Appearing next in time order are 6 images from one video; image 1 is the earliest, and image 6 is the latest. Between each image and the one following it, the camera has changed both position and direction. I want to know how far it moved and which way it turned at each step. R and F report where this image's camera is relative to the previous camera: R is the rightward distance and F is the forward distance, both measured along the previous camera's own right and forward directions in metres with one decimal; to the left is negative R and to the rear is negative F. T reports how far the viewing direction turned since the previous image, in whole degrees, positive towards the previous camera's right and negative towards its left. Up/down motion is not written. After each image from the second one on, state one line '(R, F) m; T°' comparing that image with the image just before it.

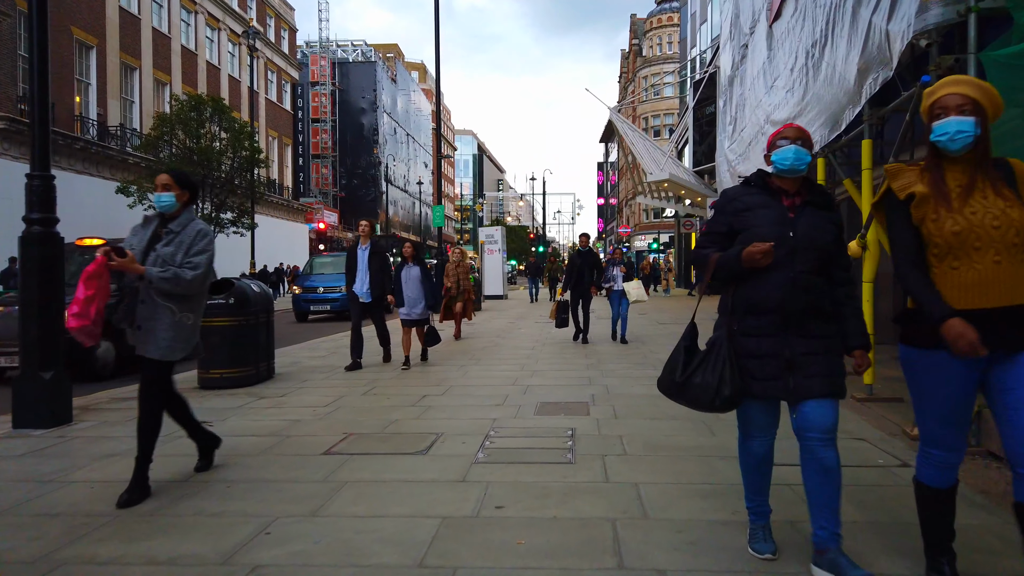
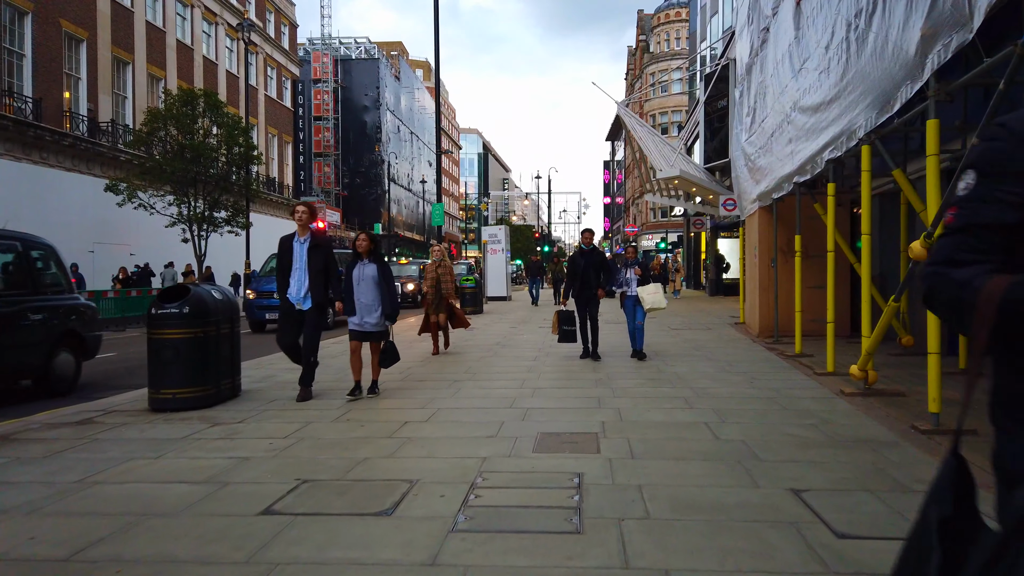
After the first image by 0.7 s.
(+0.1, +1.1) m; 0°
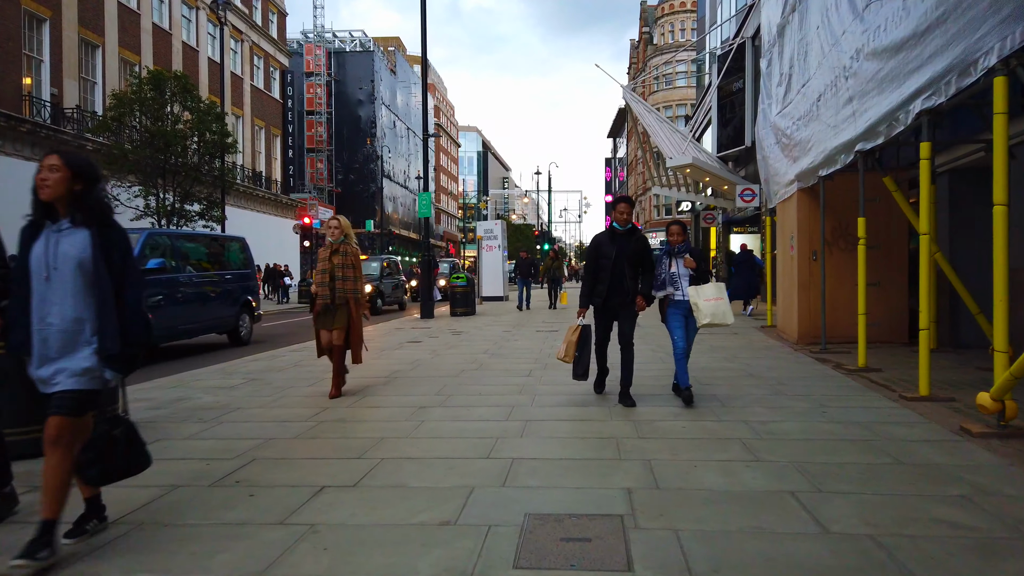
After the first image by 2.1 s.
(+0.1, +2.2) m; 0°
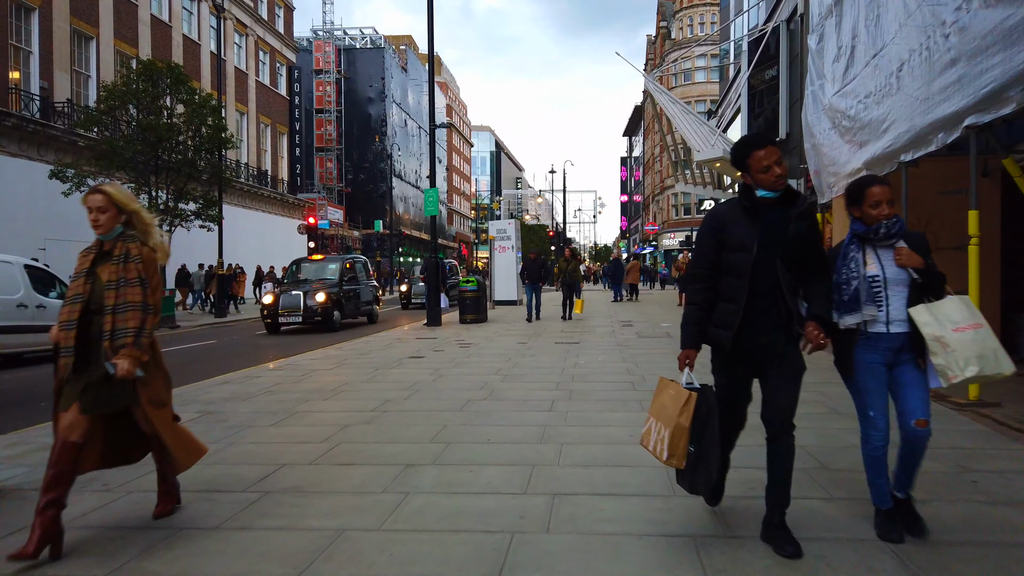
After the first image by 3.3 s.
(0.0, +1.7) m; -1°
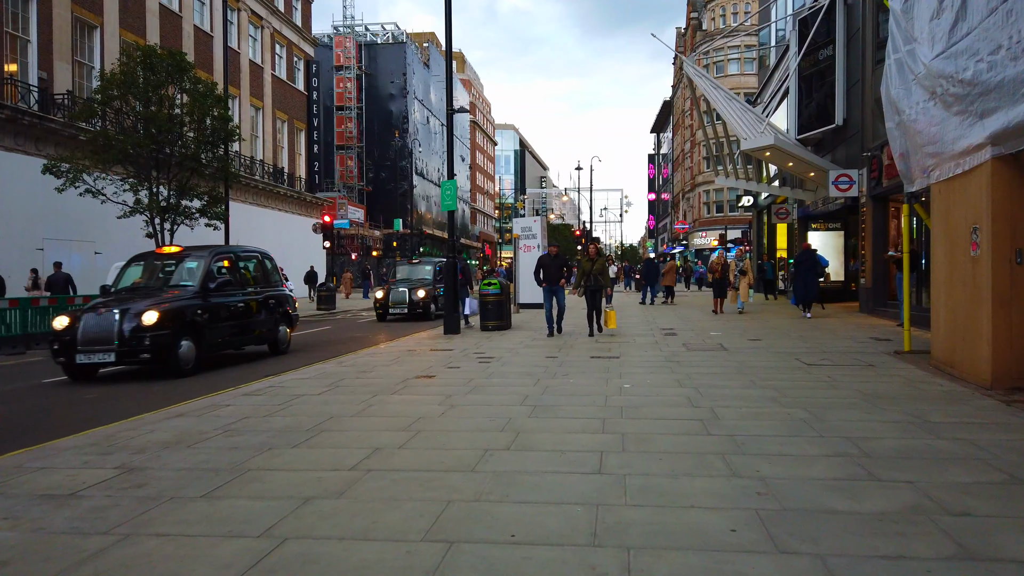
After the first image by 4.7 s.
(-0.1, +1.9) m; -2°
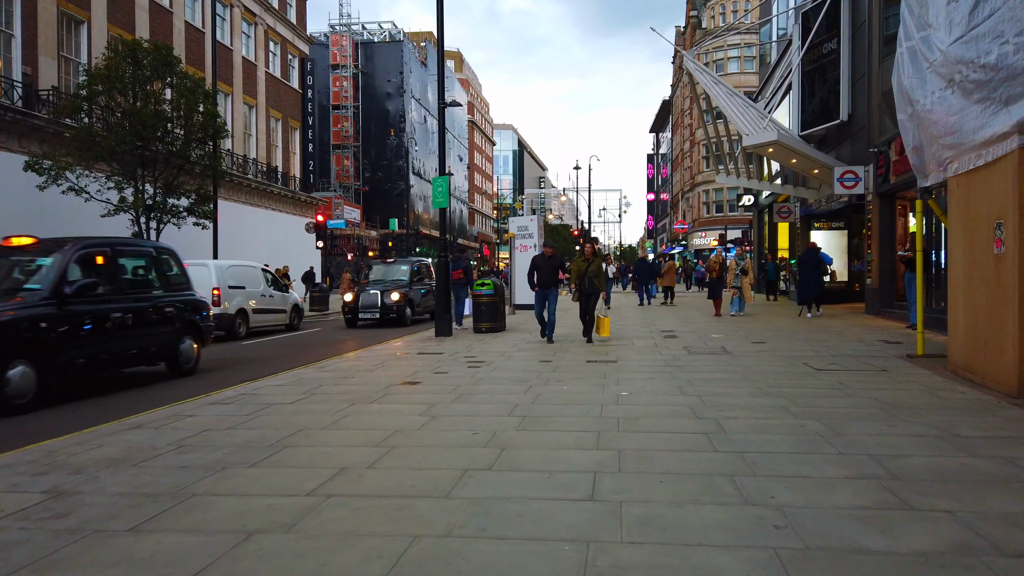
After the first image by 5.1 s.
(+0.1, +0.6) m; 0°
